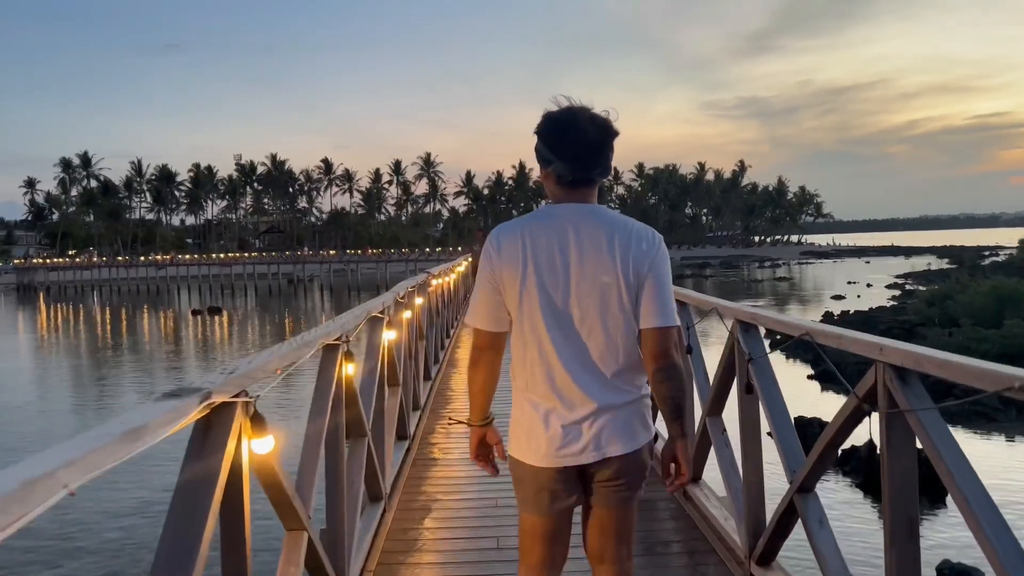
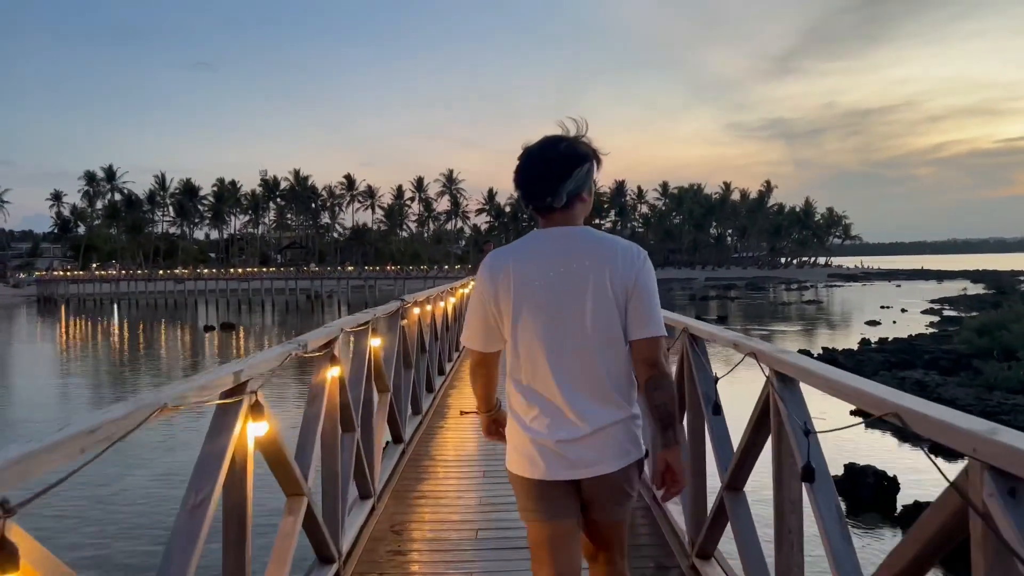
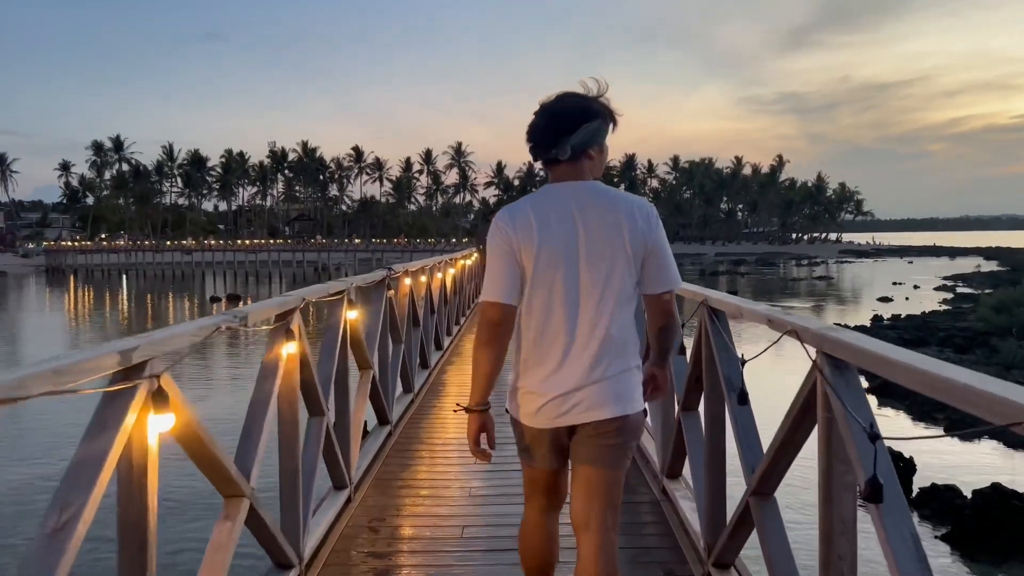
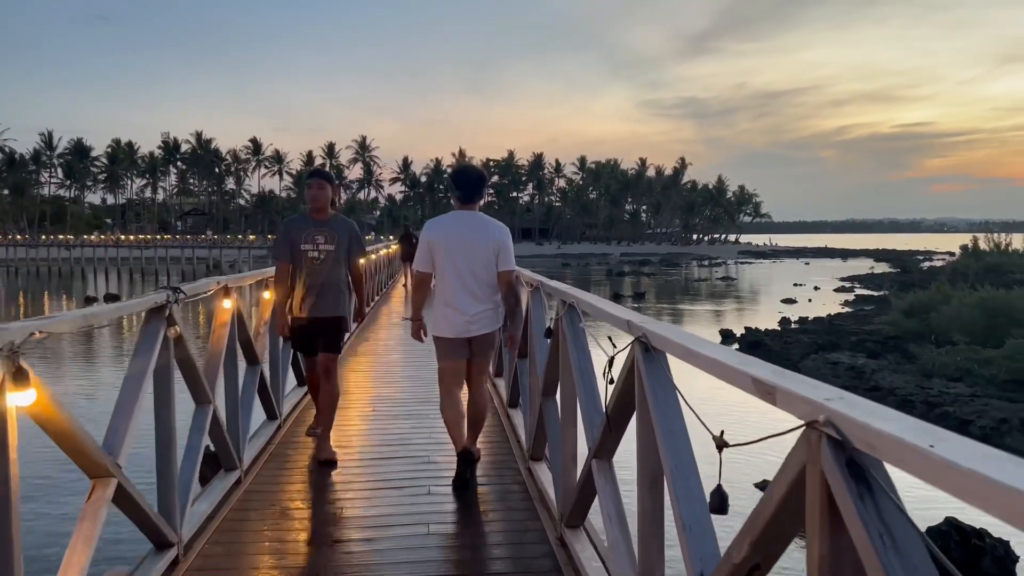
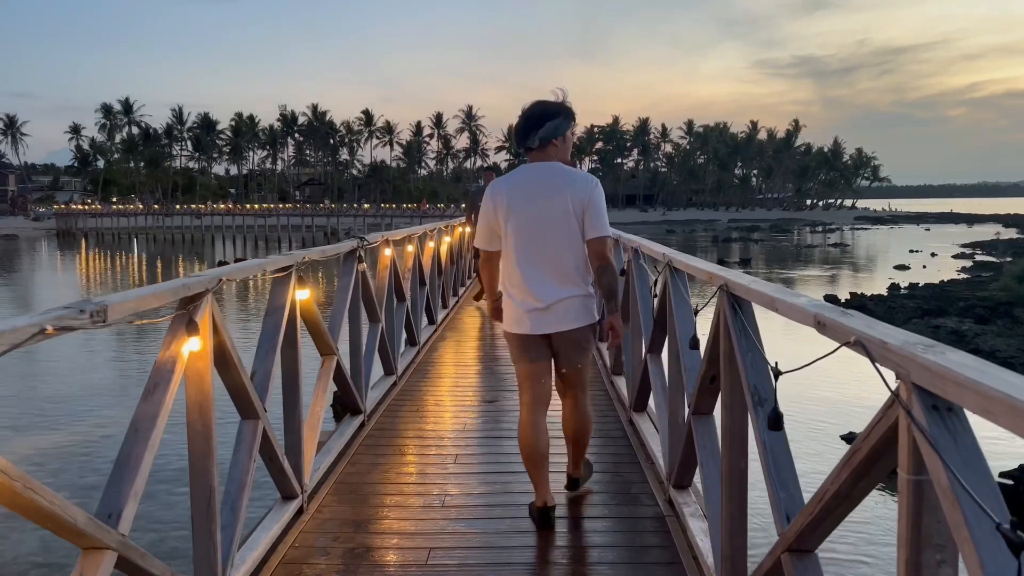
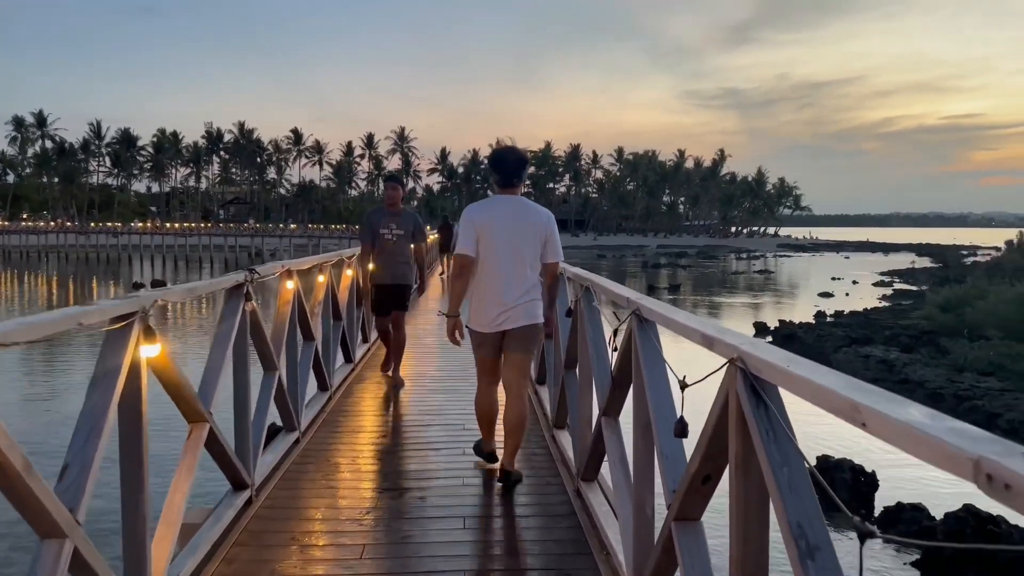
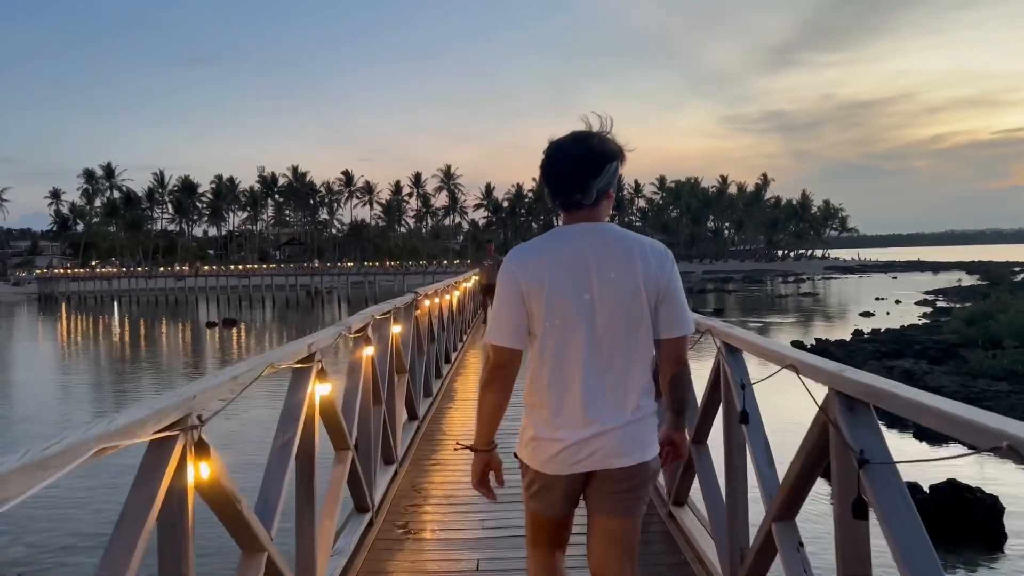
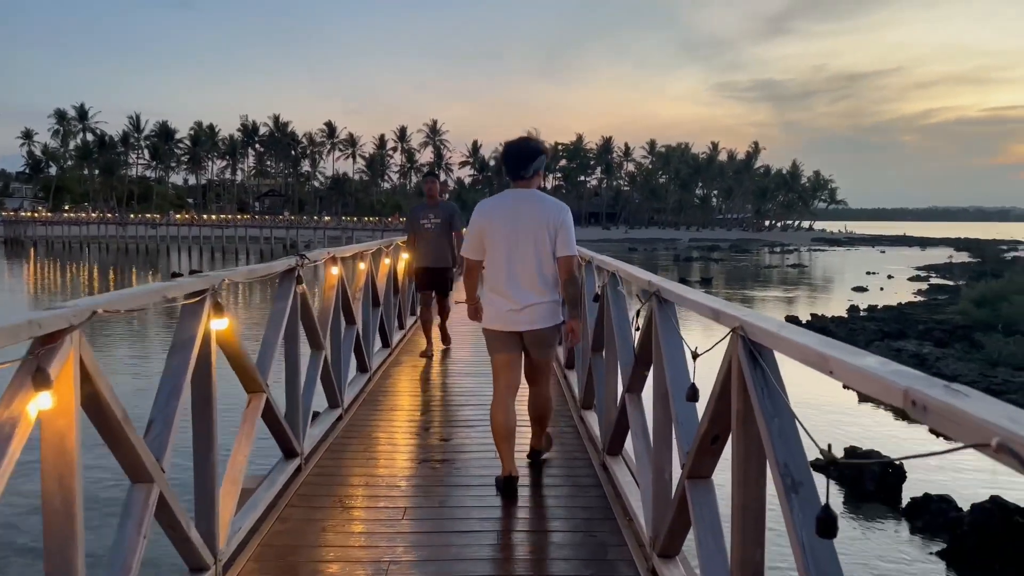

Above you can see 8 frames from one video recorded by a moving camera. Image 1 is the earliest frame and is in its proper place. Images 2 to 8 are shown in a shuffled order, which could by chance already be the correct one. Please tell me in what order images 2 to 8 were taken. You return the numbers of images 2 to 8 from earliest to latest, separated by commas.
7, 2, 3, 5, 8, 6, 4
